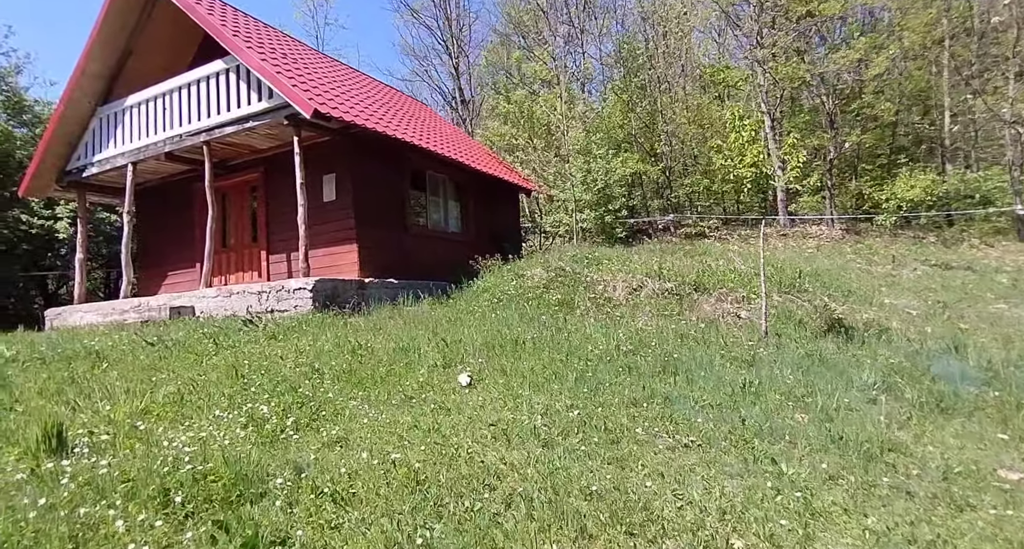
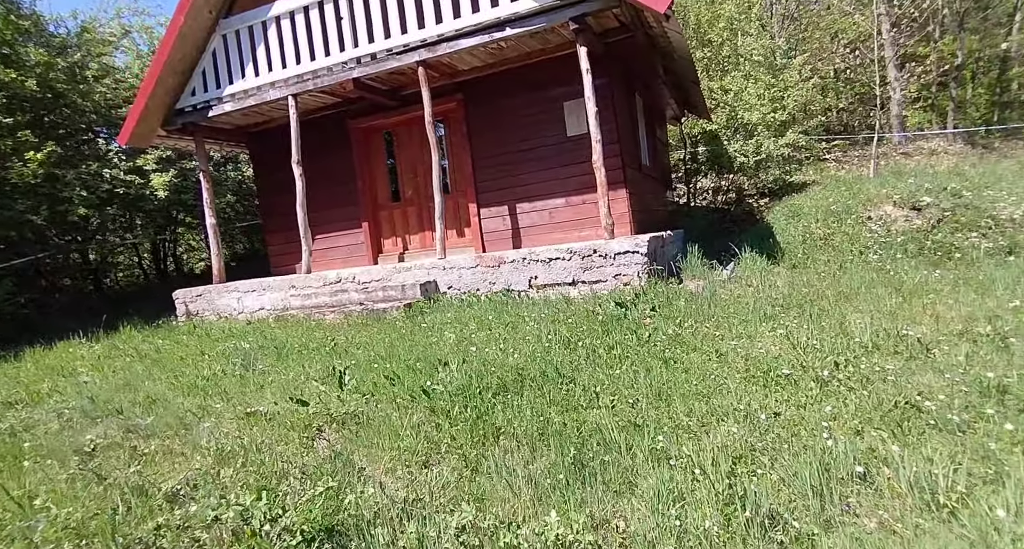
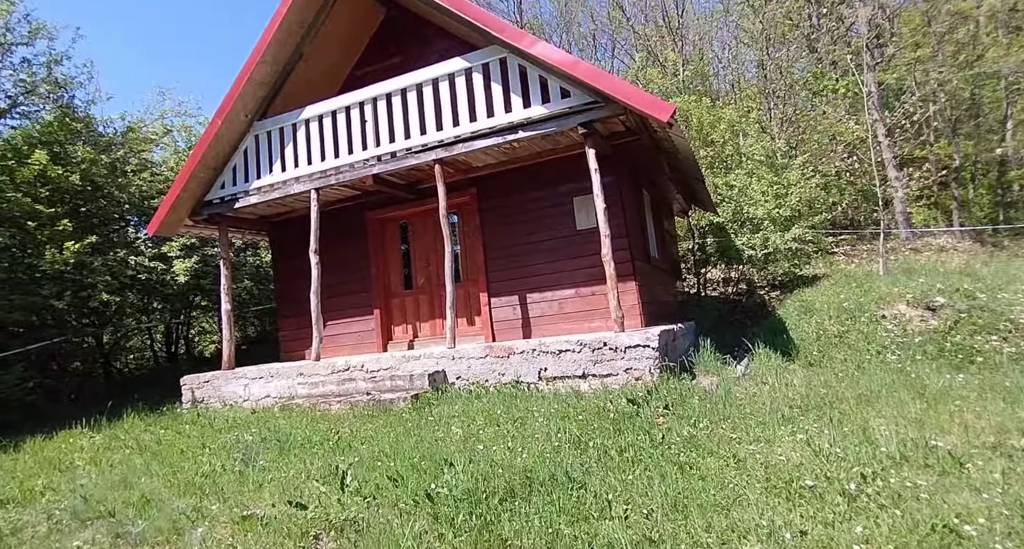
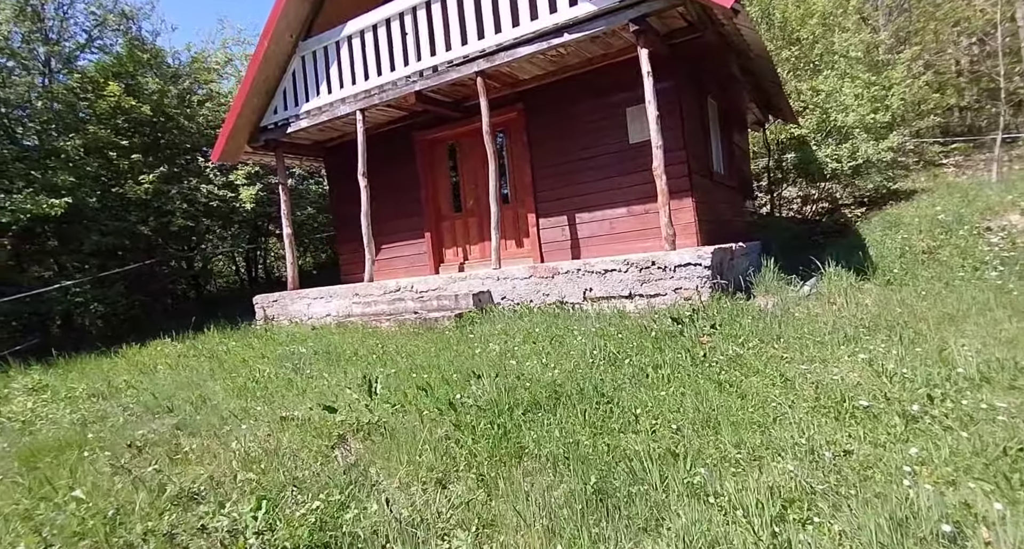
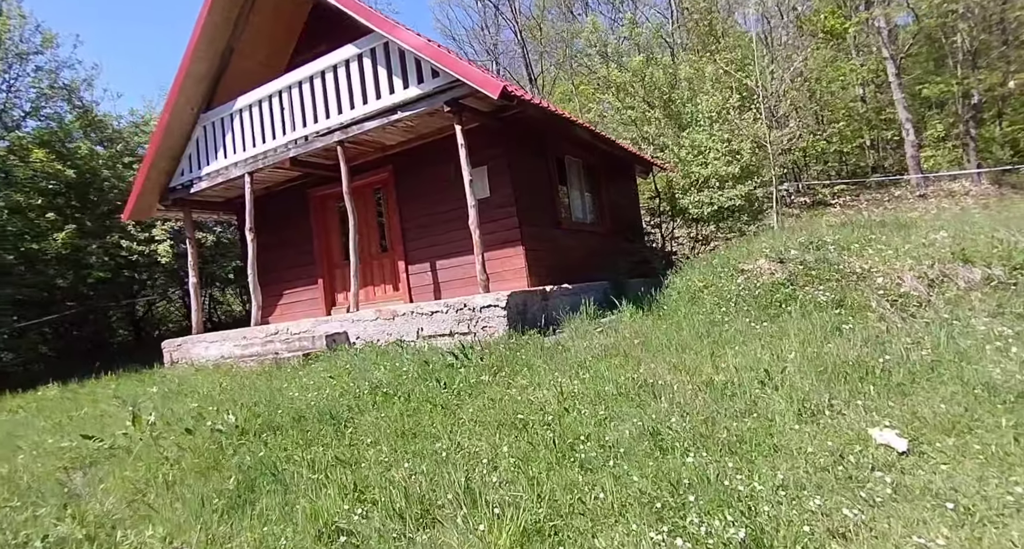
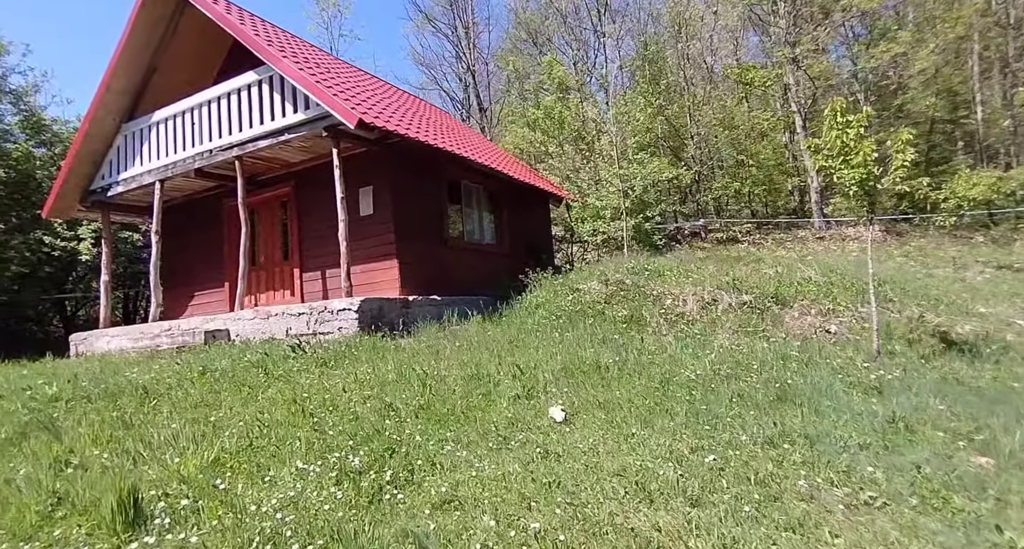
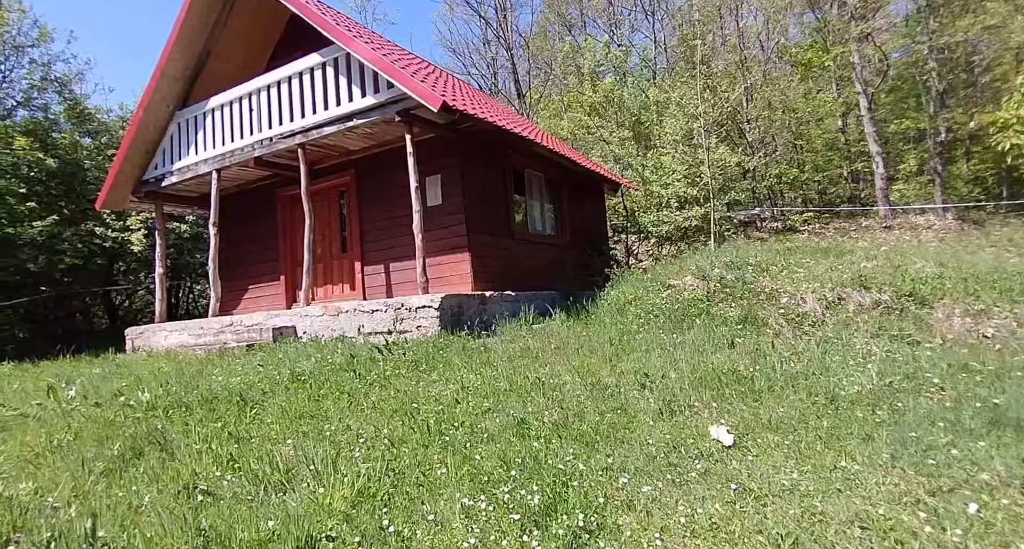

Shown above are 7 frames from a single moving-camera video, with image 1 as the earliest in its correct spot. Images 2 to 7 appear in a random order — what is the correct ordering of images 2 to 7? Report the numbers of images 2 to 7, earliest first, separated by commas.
6, 7, 5, 4, 2, 3
